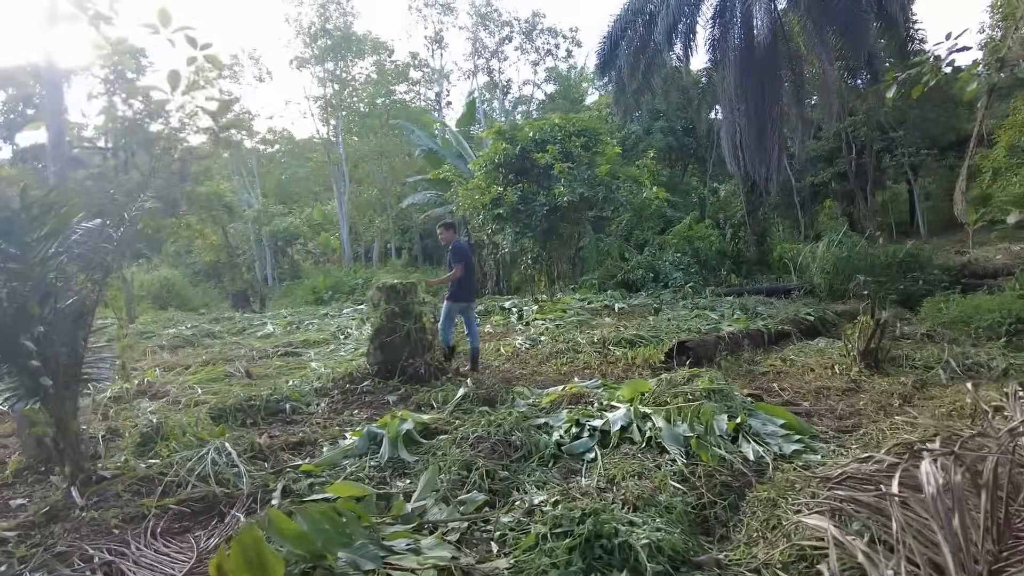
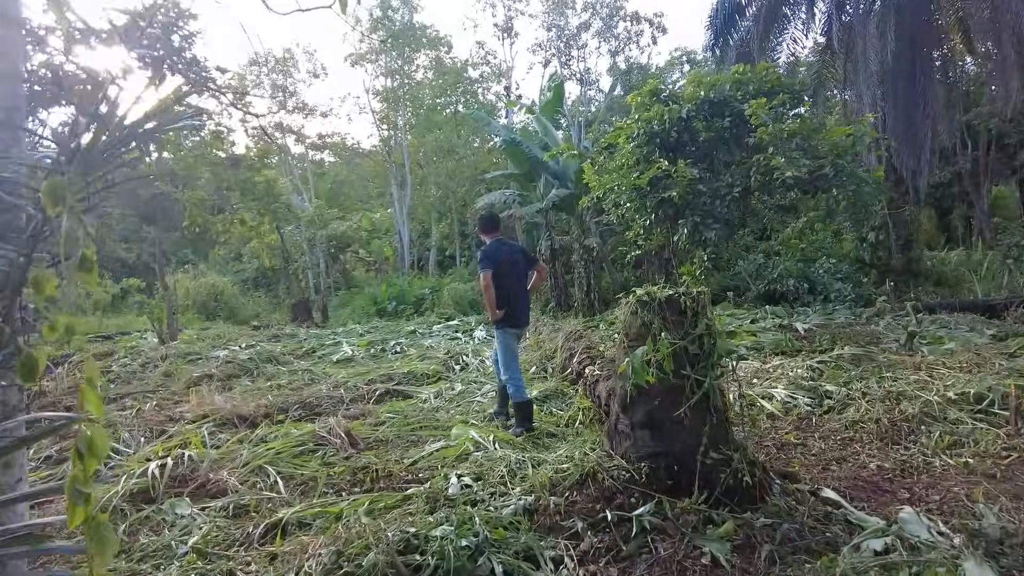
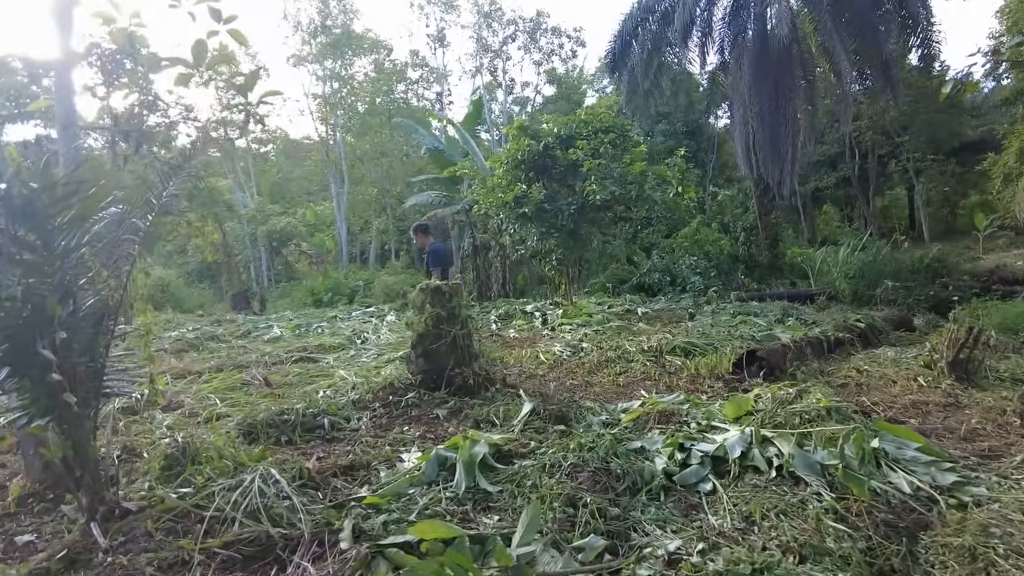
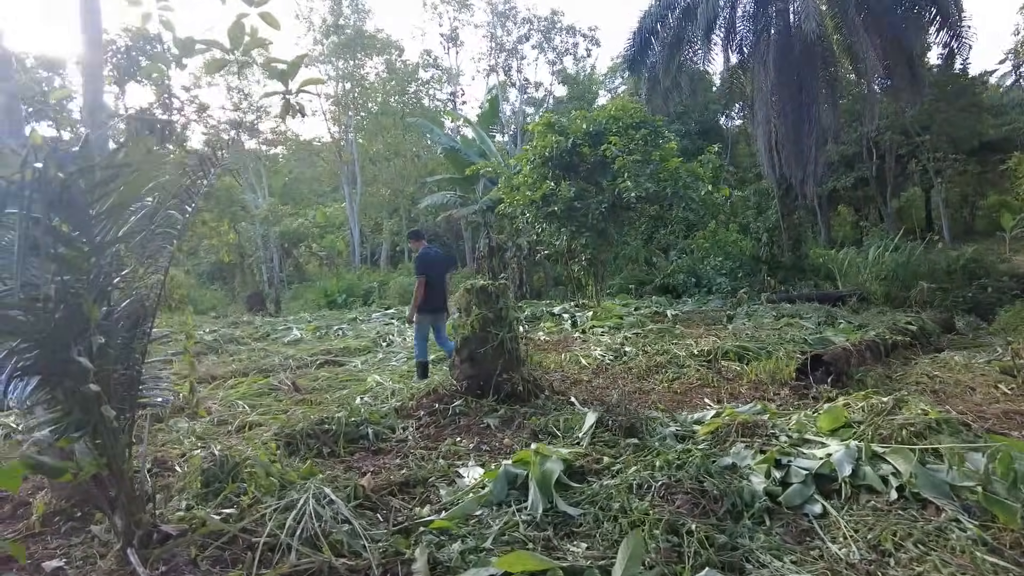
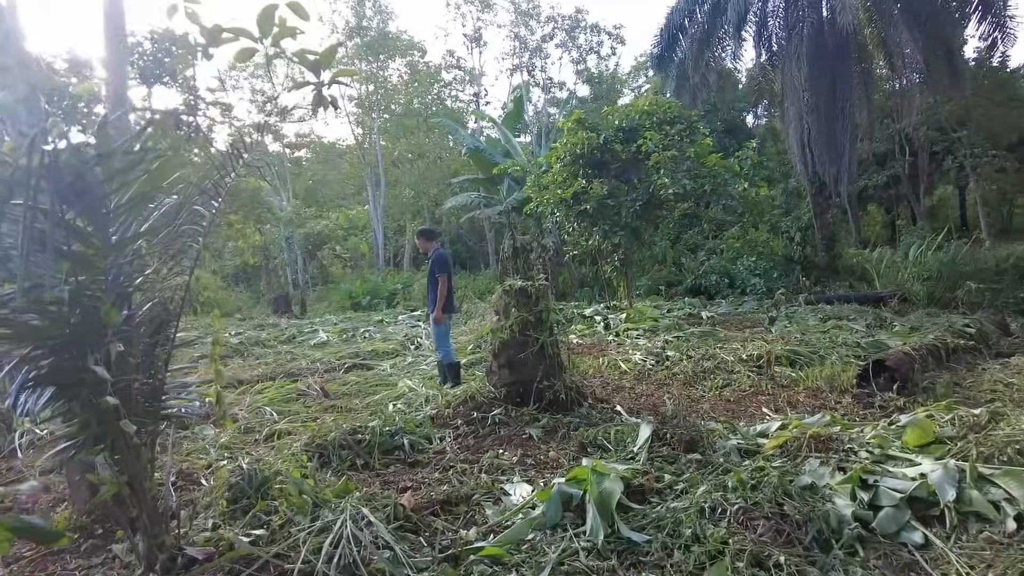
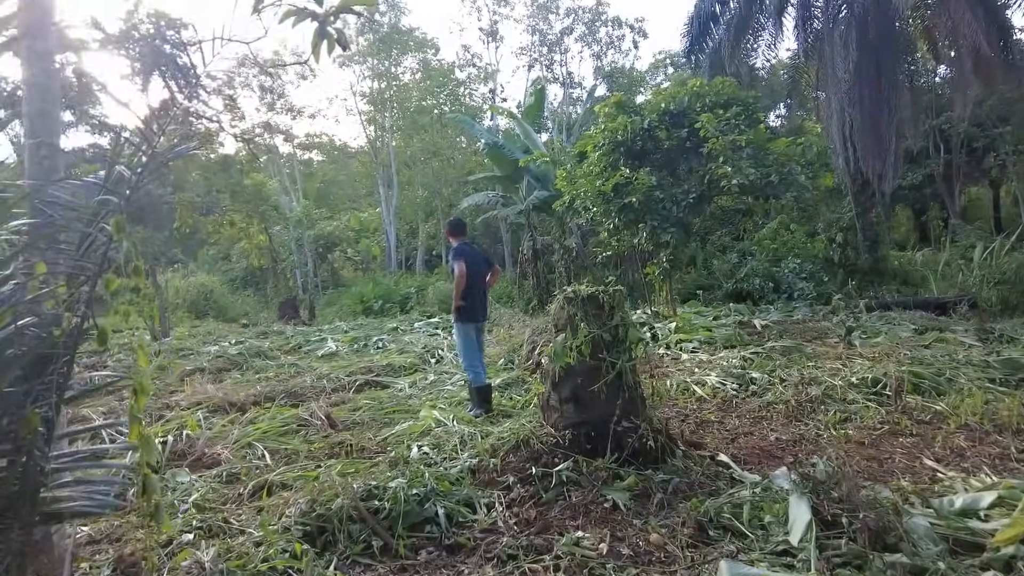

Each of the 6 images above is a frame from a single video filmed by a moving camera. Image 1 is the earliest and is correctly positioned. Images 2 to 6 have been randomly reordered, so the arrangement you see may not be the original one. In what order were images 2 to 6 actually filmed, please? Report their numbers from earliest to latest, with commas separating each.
3, 4, 5, 6, 2
